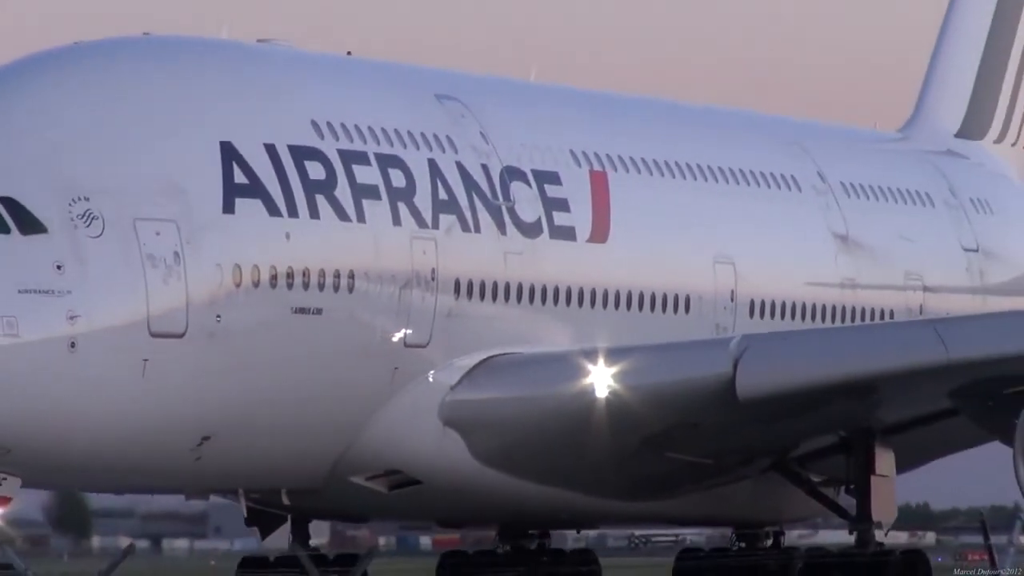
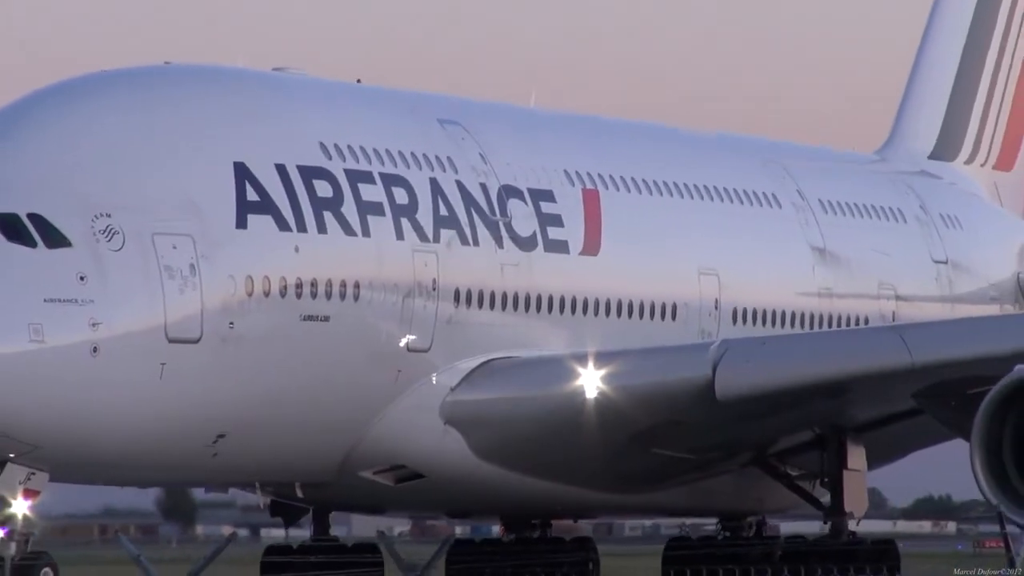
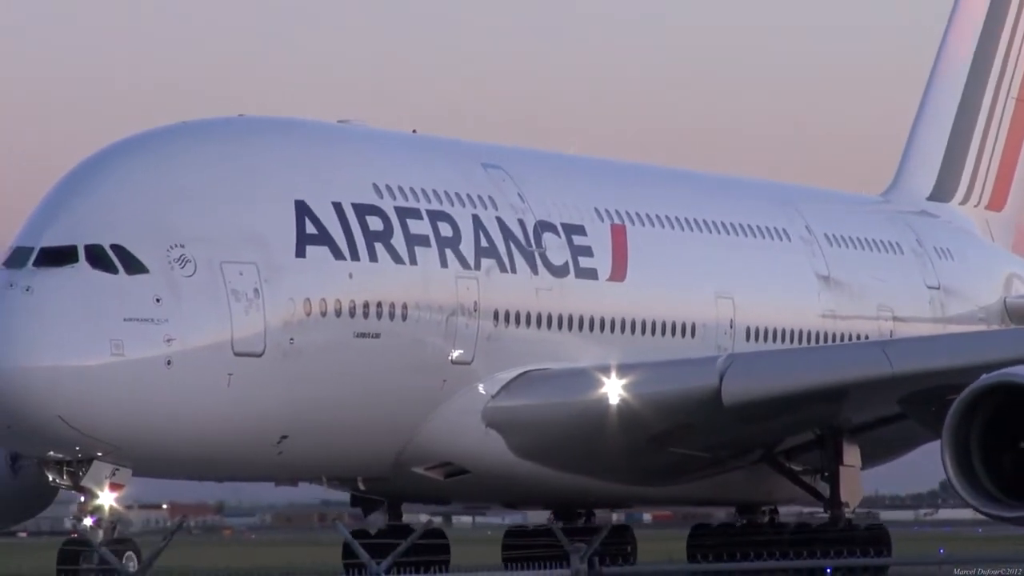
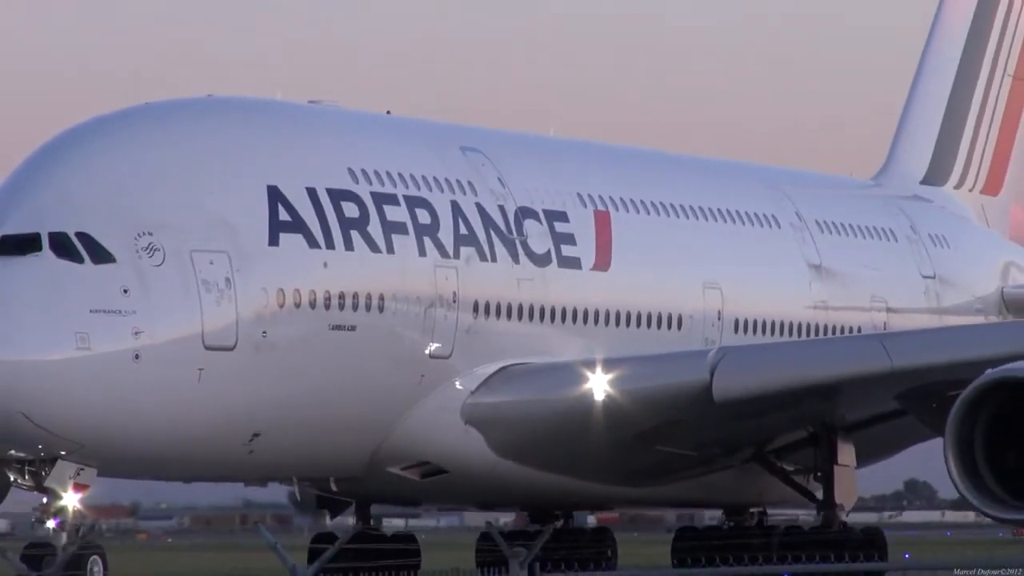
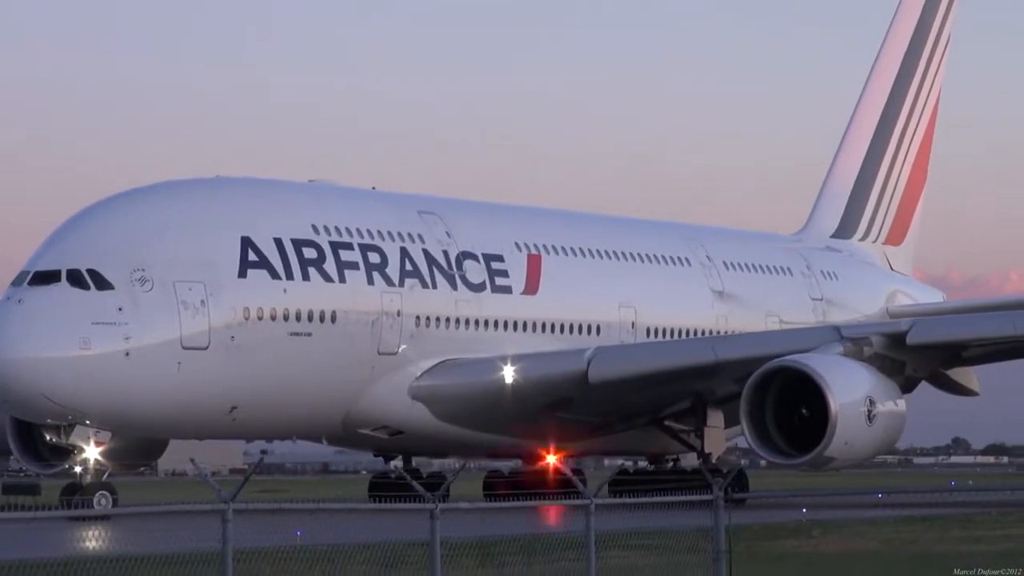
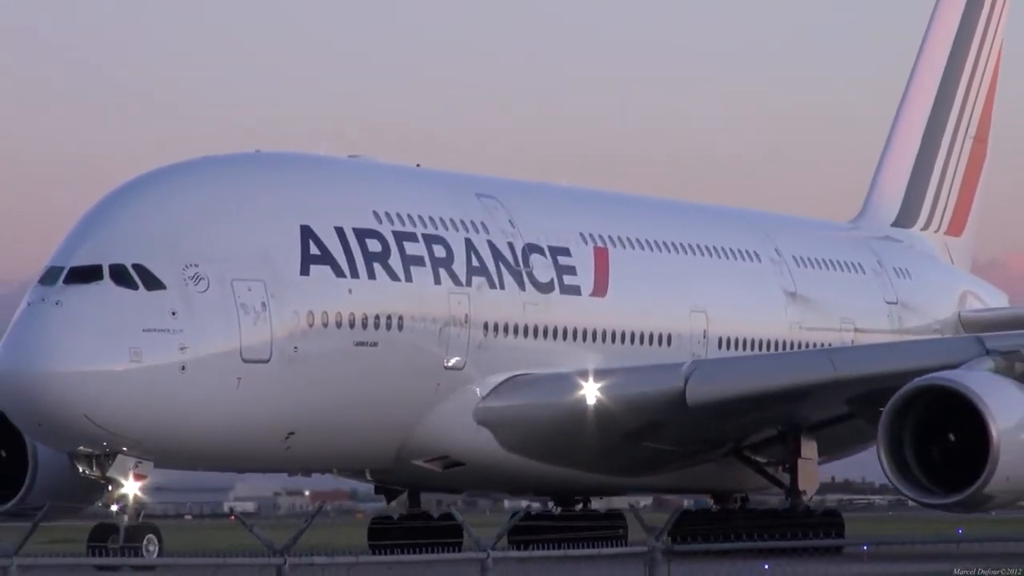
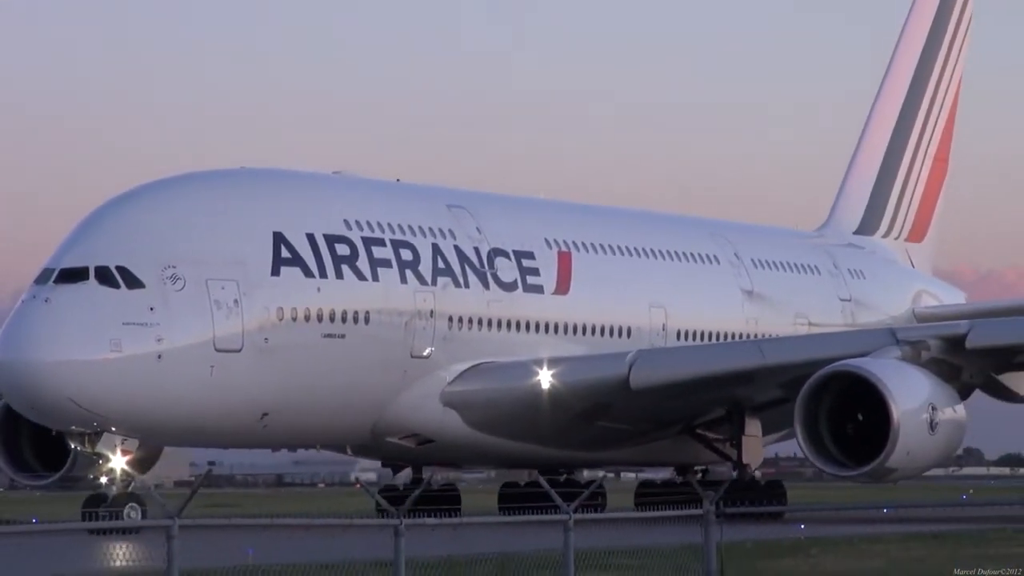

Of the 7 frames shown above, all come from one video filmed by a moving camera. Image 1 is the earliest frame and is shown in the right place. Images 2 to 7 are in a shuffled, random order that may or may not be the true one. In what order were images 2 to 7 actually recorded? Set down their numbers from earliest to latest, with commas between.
2, 4, 3, 6, 7, 5
